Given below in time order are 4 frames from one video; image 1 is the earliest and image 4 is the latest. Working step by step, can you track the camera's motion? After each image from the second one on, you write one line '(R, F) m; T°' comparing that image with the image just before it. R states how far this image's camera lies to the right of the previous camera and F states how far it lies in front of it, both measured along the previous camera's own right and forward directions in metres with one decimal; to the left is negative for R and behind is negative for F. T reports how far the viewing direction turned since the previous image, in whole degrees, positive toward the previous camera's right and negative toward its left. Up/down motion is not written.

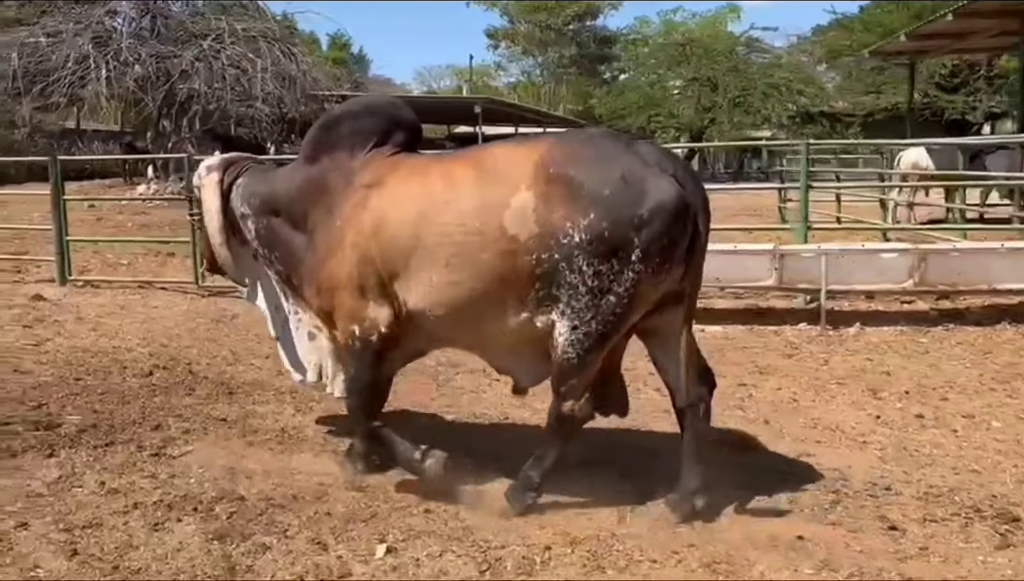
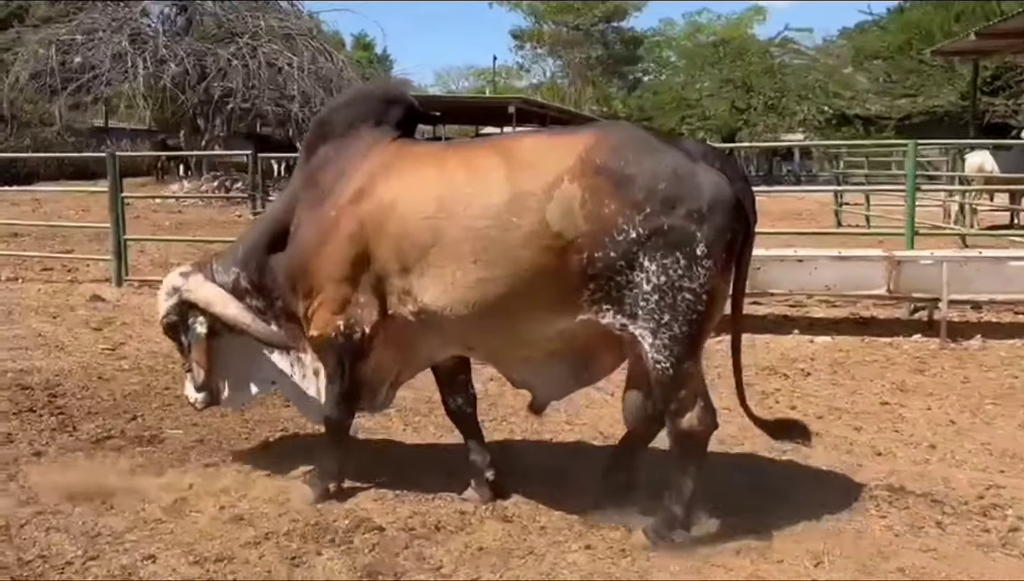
(-0.8, +0.5) m; -1°
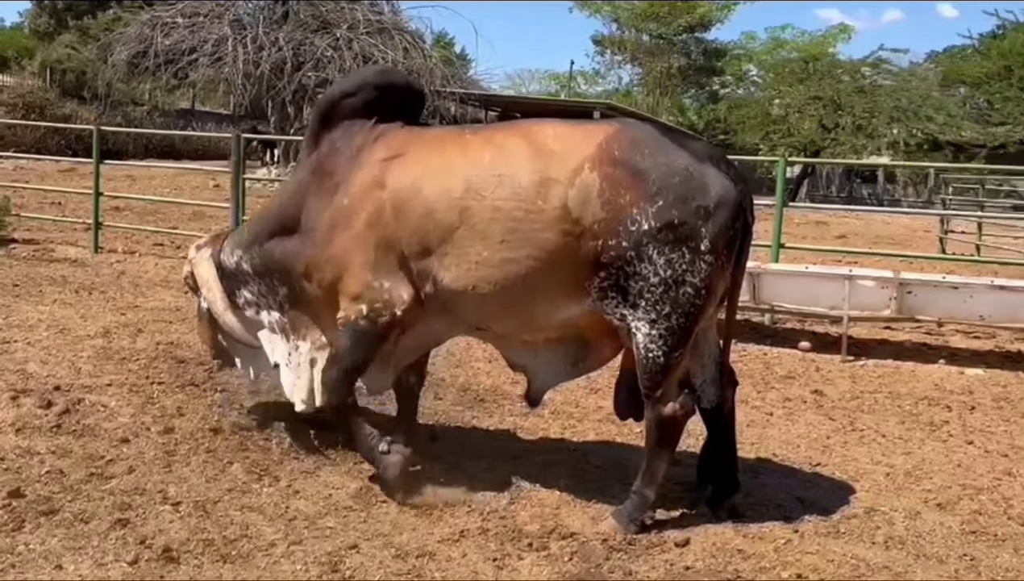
(-0.8, +0.1) m; -4°
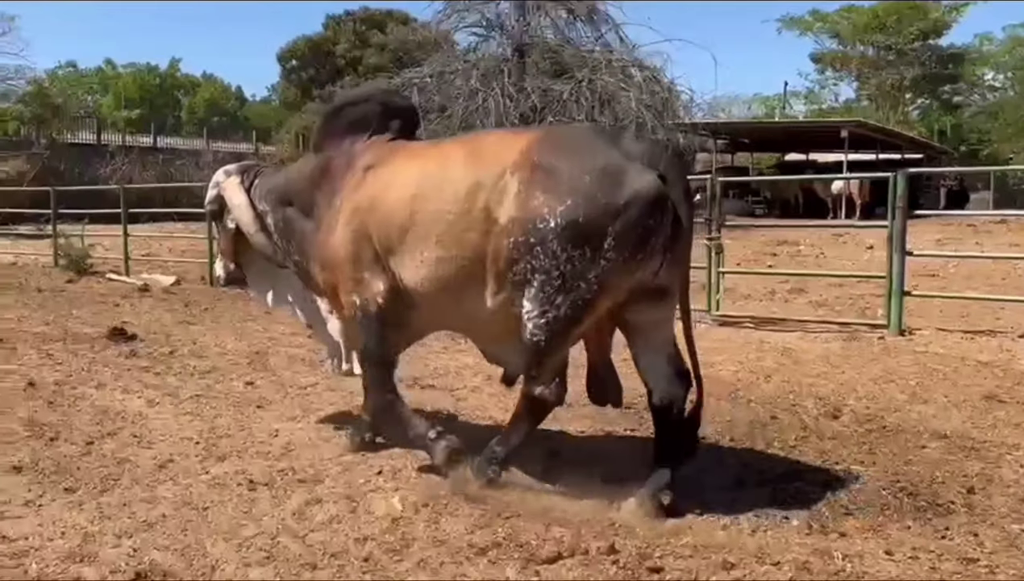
(-1.8, 0.0) m; -13°
